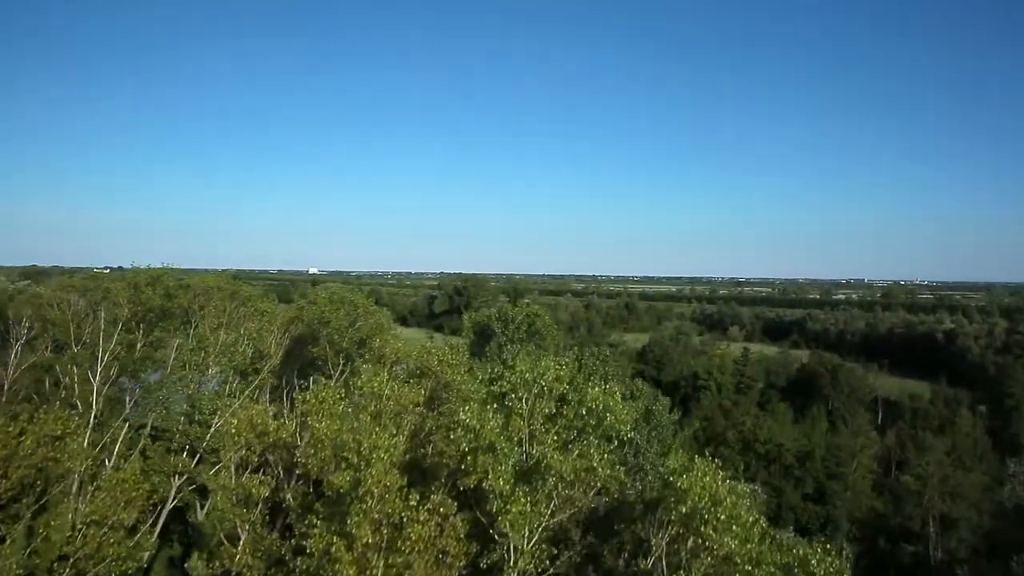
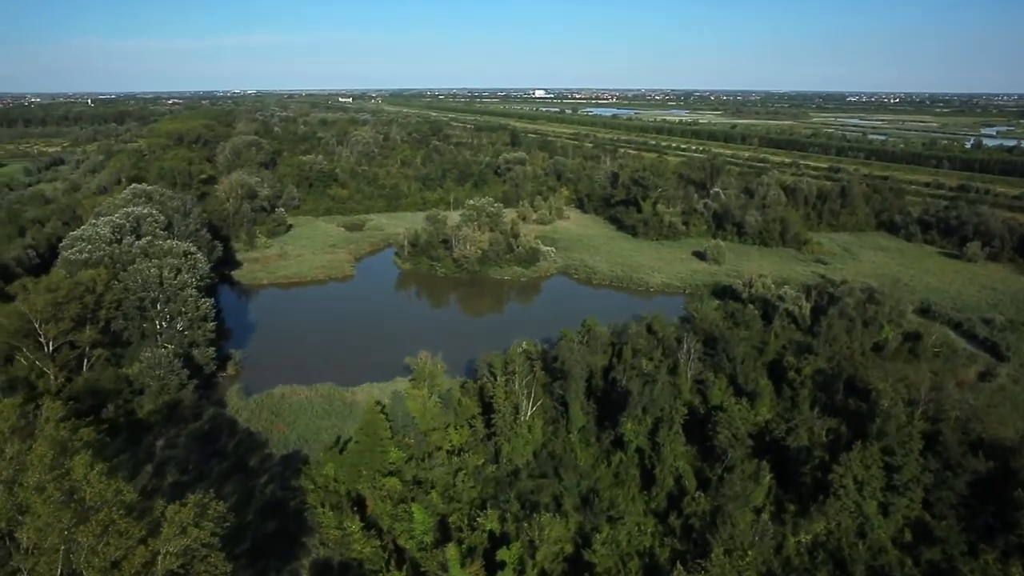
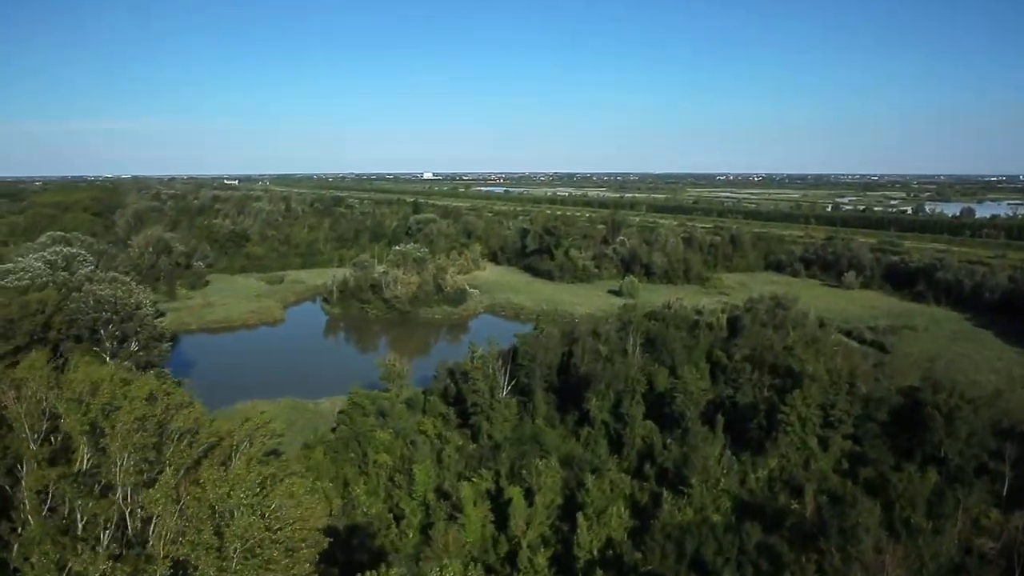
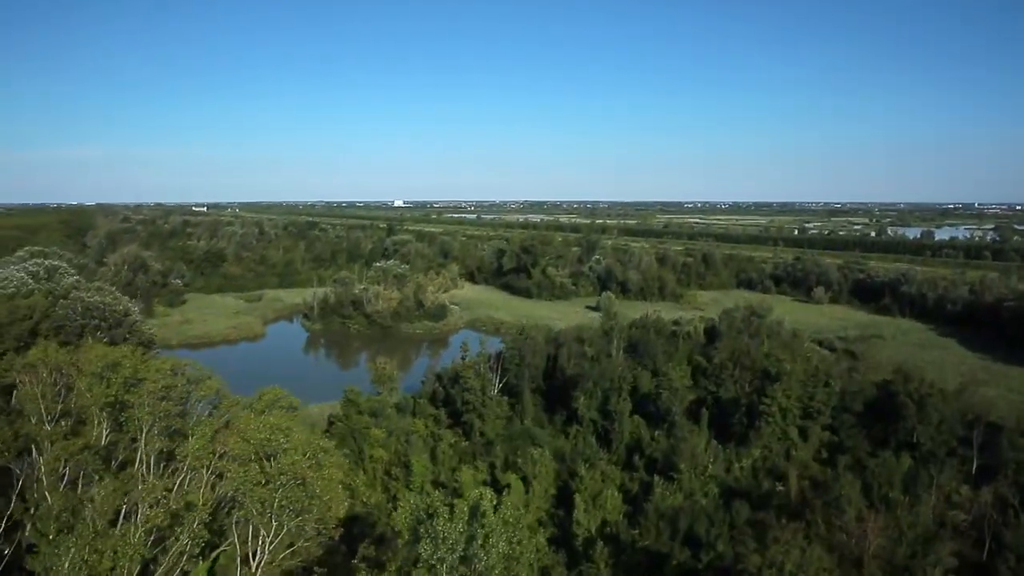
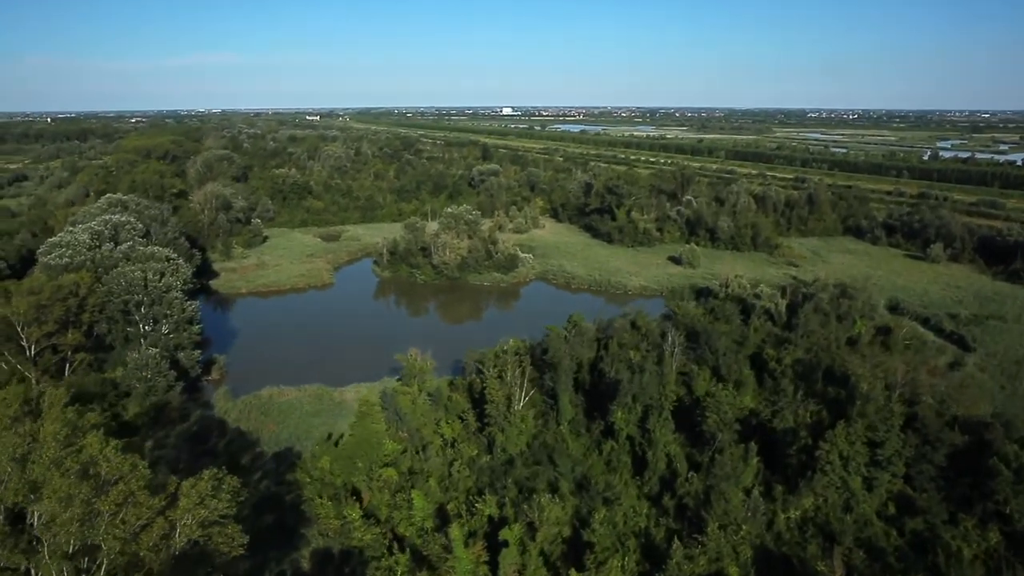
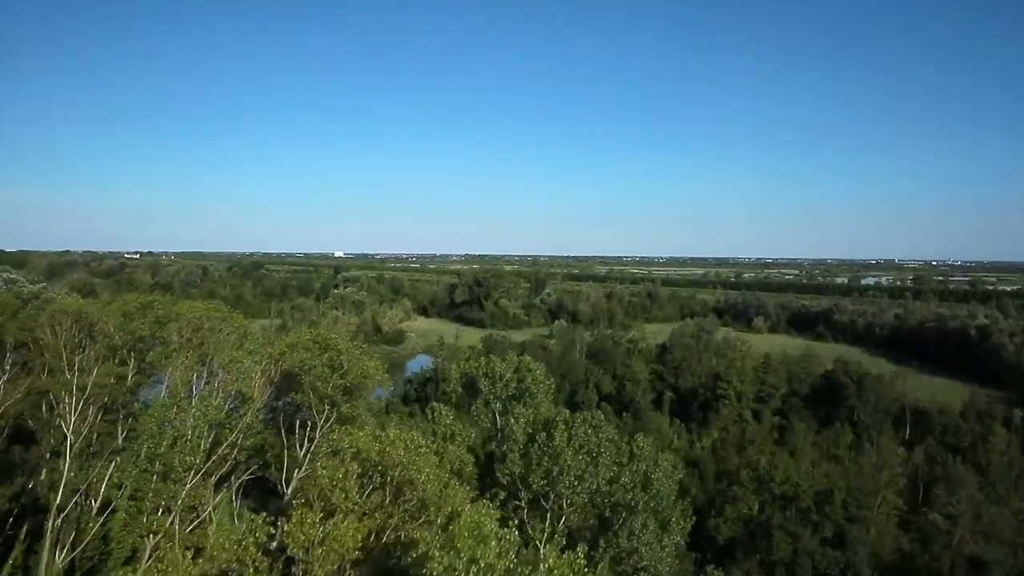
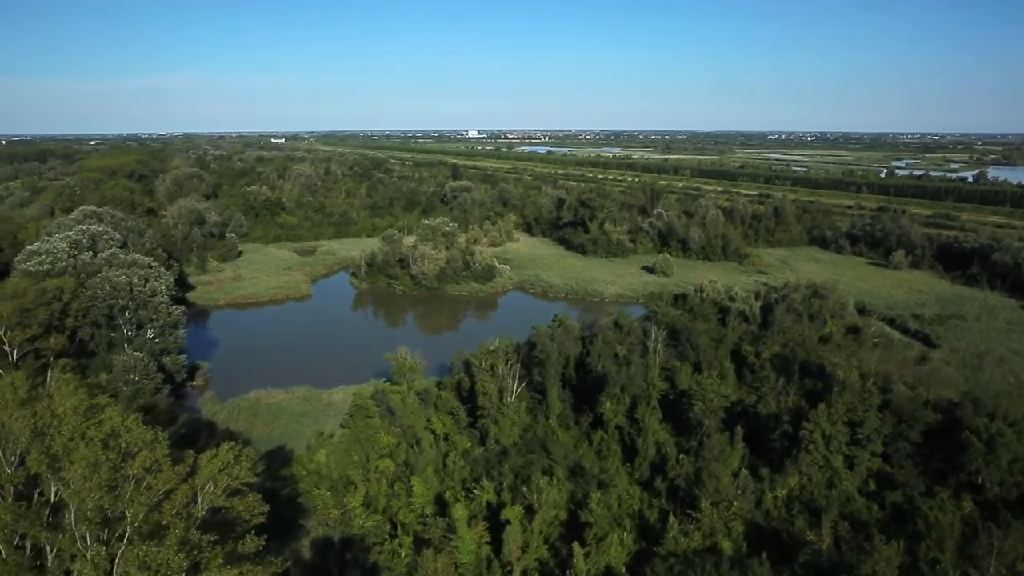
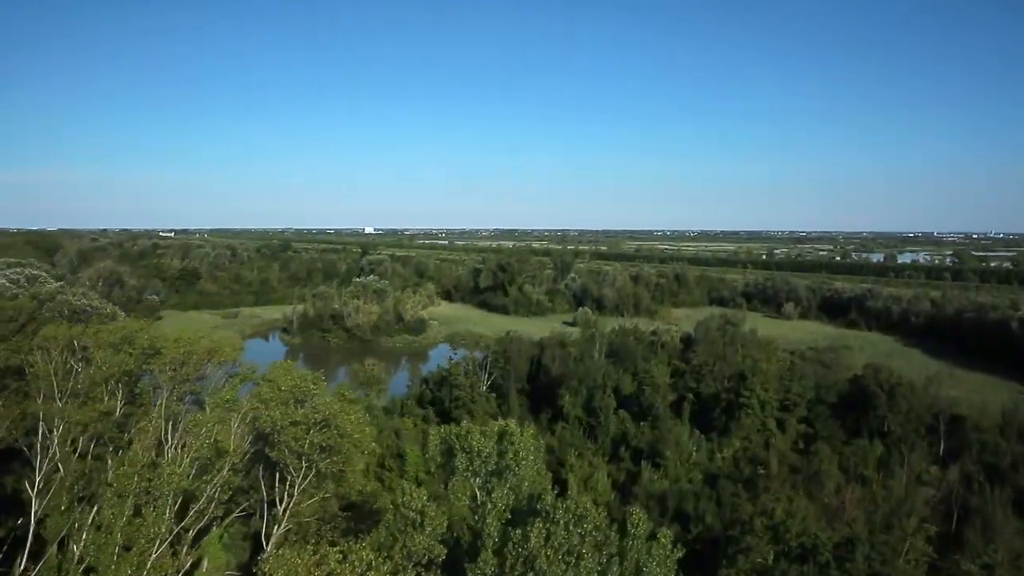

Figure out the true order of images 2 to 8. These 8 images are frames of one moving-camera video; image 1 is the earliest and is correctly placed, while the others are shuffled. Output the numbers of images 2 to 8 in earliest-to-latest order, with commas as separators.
6, 8, 4, 3, 7, 5, 2
